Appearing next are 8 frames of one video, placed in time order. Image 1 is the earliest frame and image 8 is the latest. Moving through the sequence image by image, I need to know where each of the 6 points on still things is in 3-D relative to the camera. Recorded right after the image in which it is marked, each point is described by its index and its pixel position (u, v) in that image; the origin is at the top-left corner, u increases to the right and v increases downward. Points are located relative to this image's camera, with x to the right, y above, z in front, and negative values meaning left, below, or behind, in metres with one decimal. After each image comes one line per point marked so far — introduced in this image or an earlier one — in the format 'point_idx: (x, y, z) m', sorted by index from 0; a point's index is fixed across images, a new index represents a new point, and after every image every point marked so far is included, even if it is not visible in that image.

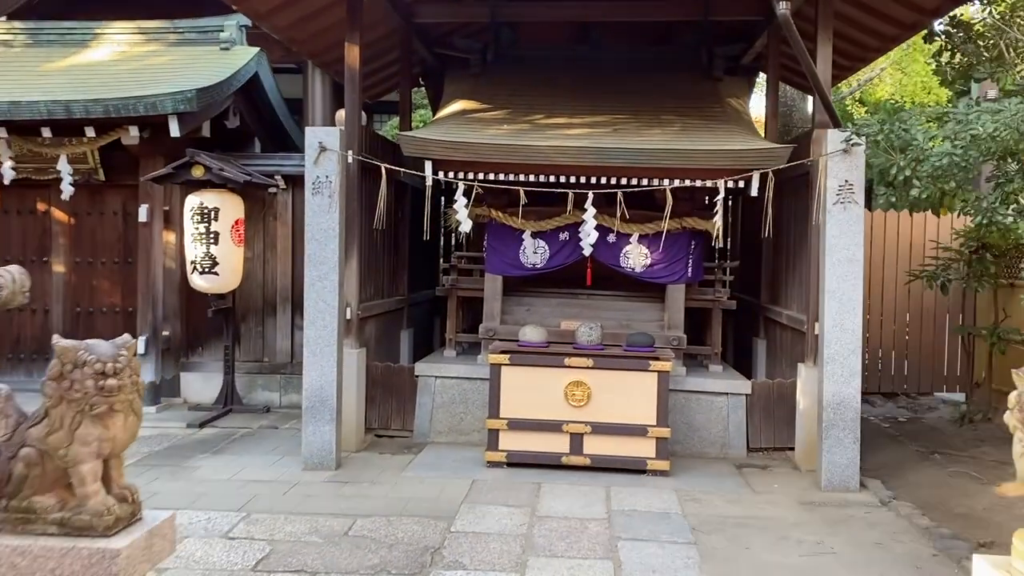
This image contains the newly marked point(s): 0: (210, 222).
0: (-2.8, +0.6, +8.2) m
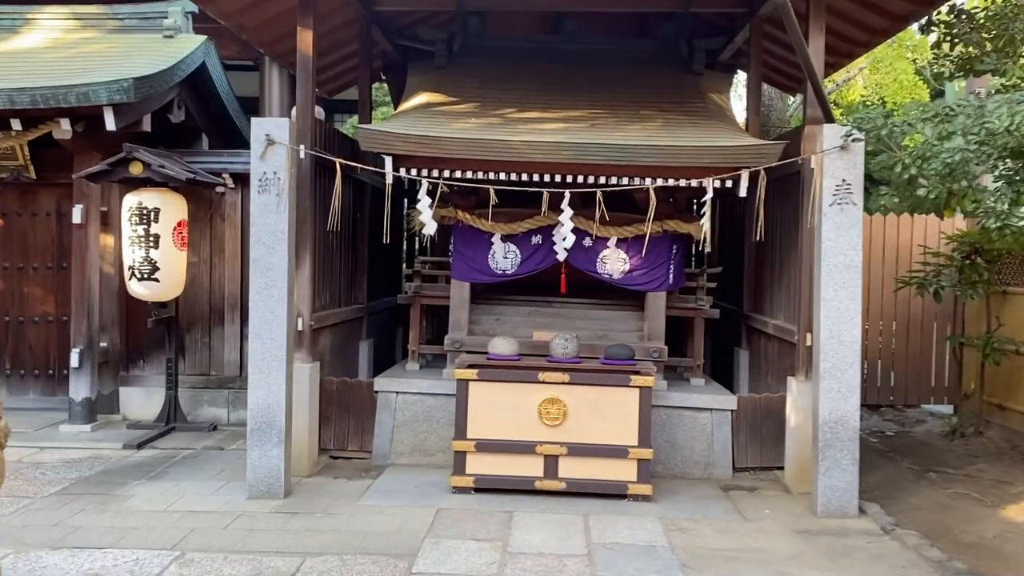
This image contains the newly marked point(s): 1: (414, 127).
0: (-3.1, +0.5, +7.5) m
1: (-0.7, +1.2, +6.4) m
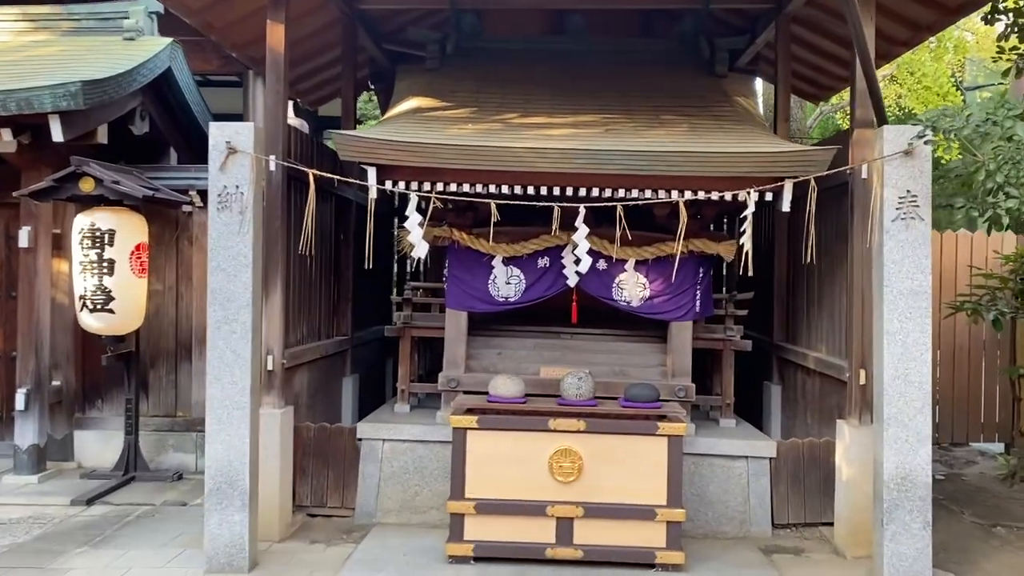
0: (-3.1, +0.3, +6.6) m
1: (-0.7, +1.0, +5.5) m
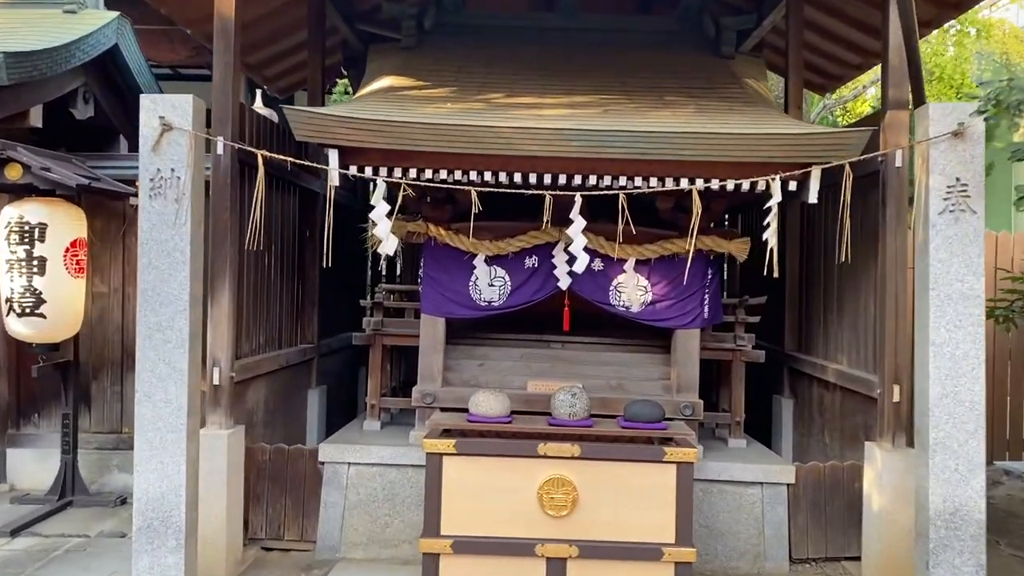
0: (-3.2, +0.3, +5.9) m
1: (-0.8, +0.9, +4.8) m
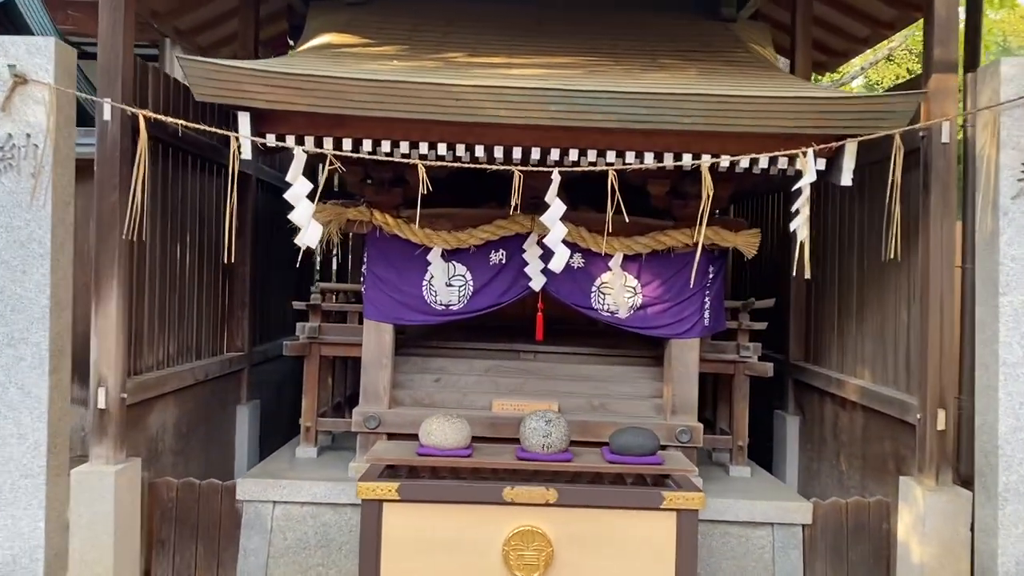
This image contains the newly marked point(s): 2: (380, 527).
0: (-3.4, +0.3, +4.8) m
1: (-0.9, +0.9, +3.8) m
2: (-0.5, -0.9, +3.5) m
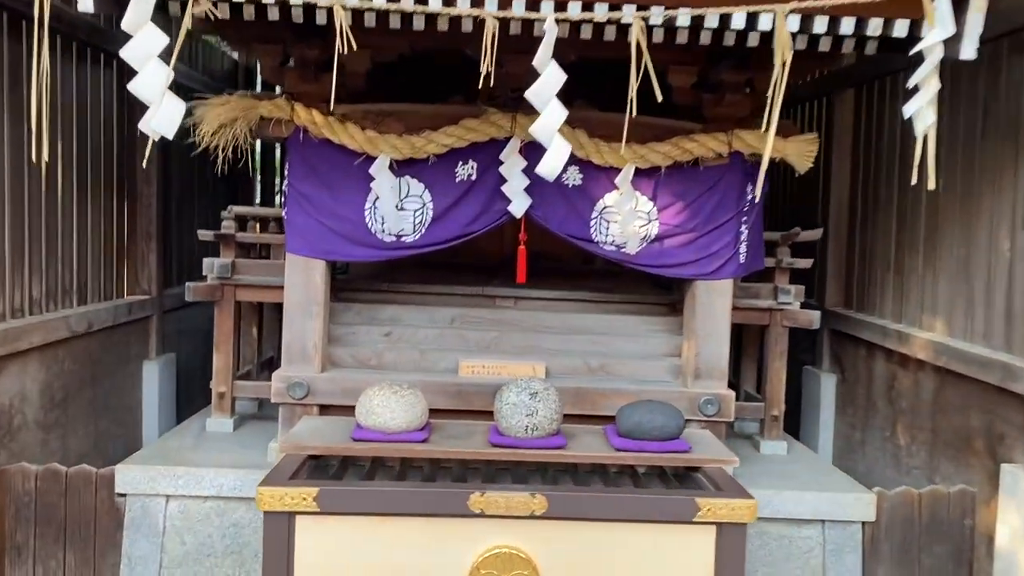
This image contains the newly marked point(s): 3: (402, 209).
0: (-3.5, +0.6, +3.6) m
1: (-1.0, +1.2, +2.6) m
2: (-0.6, -0.7, +2.5) m
3: (-0.4, +0.3, +3.3) m
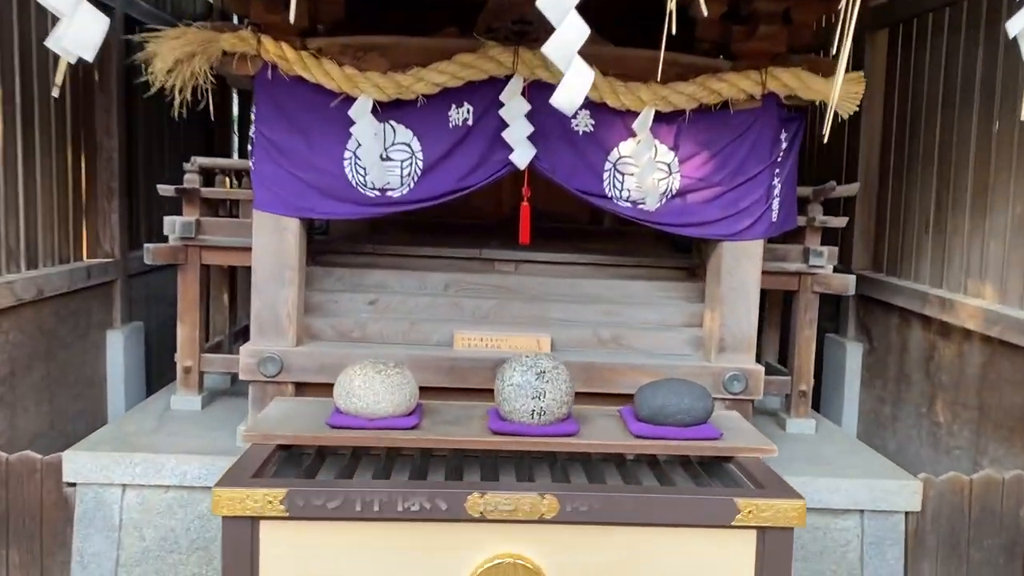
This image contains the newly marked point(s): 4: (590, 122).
0: (-3.5, +0.8, +3.2) m
1: (-1.0, +1.3, +2.1) m
2: (-0.6, -0.6, +2.1) m
3: (-0.4, +0.4, +2.9) m
4: (+0.3, +0.5, +2.9) m
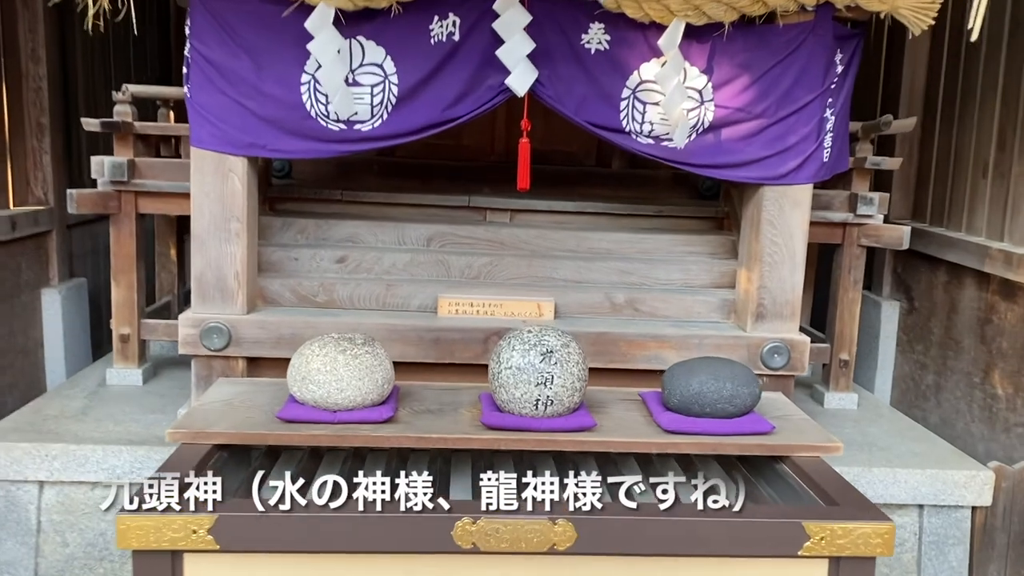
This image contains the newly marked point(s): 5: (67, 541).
0: (-3.5, +0.9, +2.6) m
1: (-1.0, +1.3, +1.5) m
2: (-0.6, -0.6, +1.6) m
3: (-0.4, +0.5, +2.3) m
4: (+0.2, +0.7, +2.3) m
5: (-1.2, -0.7, +2.4) m
